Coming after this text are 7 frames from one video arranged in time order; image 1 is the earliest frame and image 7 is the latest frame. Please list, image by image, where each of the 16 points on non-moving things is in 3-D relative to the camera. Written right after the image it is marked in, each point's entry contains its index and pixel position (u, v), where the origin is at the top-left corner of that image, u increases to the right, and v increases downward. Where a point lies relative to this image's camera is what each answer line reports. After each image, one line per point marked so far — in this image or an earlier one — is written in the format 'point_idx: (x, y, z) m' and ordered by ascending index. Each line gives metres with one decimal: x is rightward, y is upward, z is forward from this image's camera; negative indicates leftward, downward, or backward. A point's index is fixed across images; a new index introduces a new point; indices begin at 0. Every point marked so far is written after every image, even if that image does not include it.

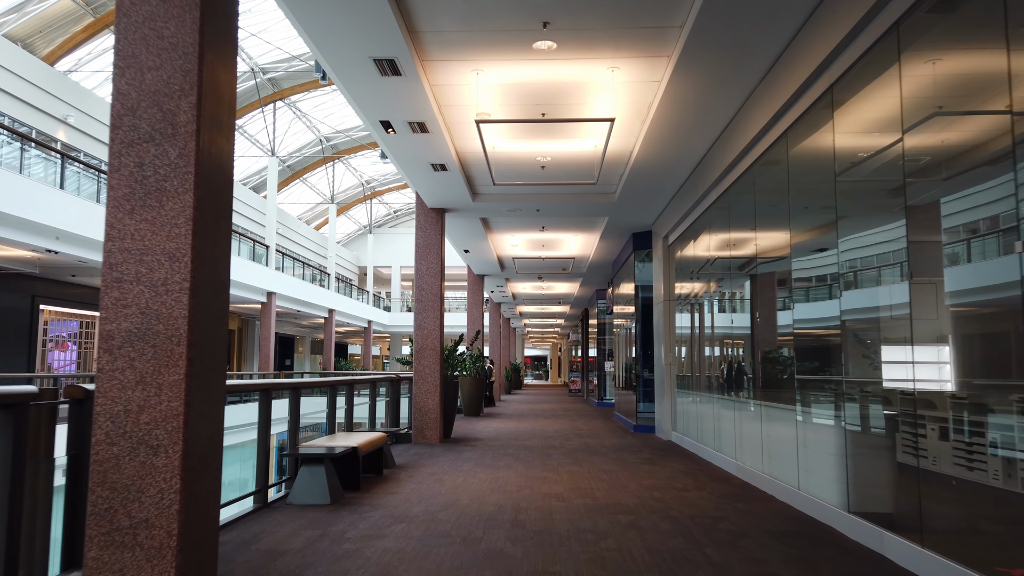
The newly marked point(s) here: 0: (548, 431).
0: (+0.6, -2.3, +12.2) m
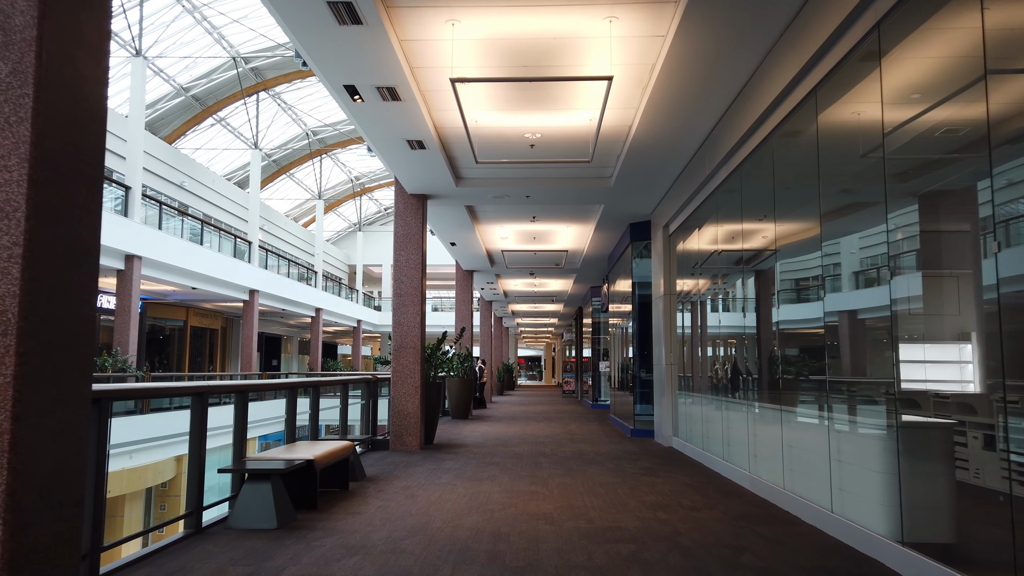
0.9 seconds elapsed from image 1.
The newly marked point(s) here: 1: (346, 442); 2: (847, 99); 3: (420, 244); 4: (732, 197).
0: (+0.4, -2.2, +11.4) m
1: (-1.4, -1.3, +6.2) m
2: (+2.1, +1.2, +4.7) m
3: (-1.2, +0.6, +9.5) m
4: (+2.2, +0.9, +7.4) m
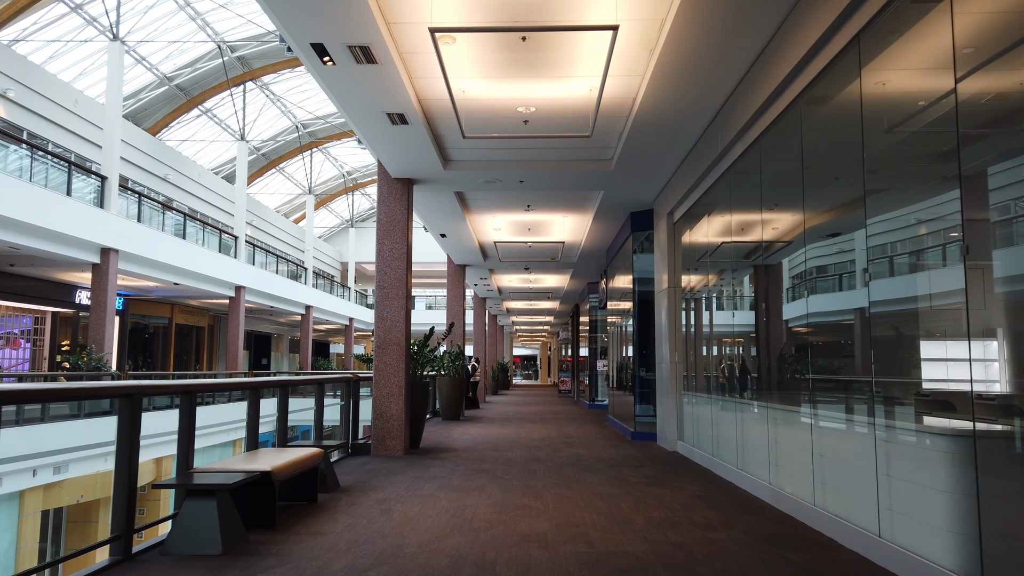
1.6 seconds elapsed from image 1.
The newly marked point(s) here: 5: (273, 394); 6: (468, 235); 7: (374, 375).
0: (+0.3, -2.1, +10.7) m
1: (-1.4, -1.2, +5.5) m
2: (+2.0, +1.3, +4.0) m
3: (-1.3, +0.7, +8.8) m
4: (+2.1, +1.0, +6.7) m
5: (-2.0, -0.9, +6.2) m
6: (-0.7, +0.9, +12.6) m
7: (-1.6, -1.0, +8.7) m
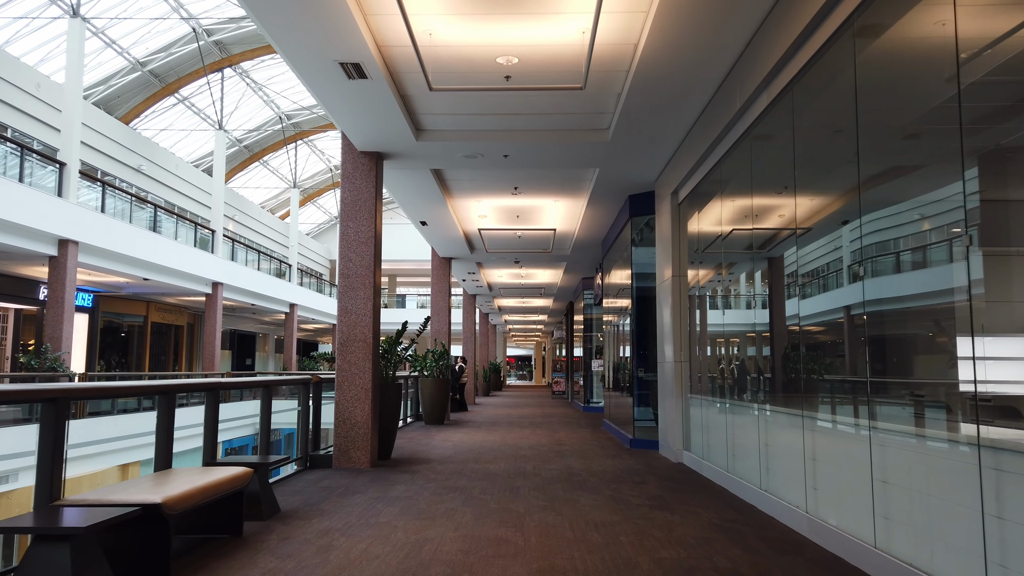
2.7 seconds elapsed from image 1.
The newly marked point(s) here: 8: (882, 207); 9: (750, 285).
0: (+0.1, -2.0, +9.6) m
1: (-1.6, -1.1, +4.5) m
2: (+1.9, +1.4, +3.0) m
3: (-1.4, +0.8, +7.7) m
4: (+1.9, +1.1, +5.7) m
5: (-2.2, -0.8, +5.2) m
6: (-0.9, +1.0, +11.6) m
7: (-1.8, -0.9, +7.6) m
8: (+1.9, +0.4, +4.0) m
9: (+1.9, 0.0, +6.2) m
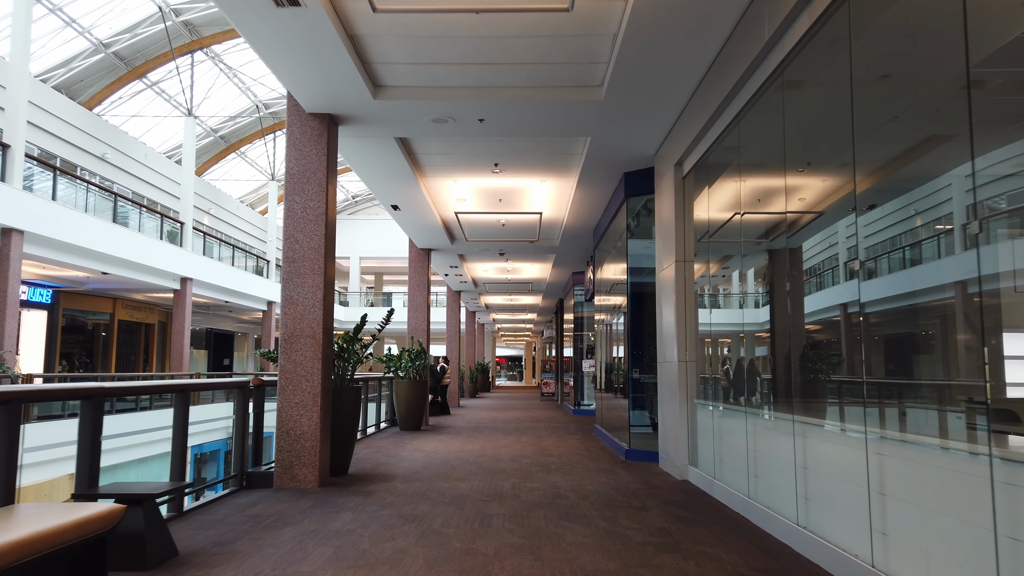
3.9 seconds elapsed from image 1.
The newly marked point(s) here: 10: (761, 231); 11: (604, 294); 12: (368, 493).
0: (-0.1, -1.9, +8.5) m
1: (-1.8, -0.9, +3.3) m
2: (+1.7, +1.5, +1.8) m
3: (-1.6, +0.9, +6.5) m
4: (+1.8, +1.2, +4.6) m
5: (-2.3, -0.7, +4.0) m
6: (-1.2, +1.1, +10.4) m
7: (-2.0, -0.8, +6.4) m
8: (+1.8, +0.6, +2.9) m
9: (+1.7, +0.1, +5.1) m
10: (+1.7, +0.5, +5.1) m
11: (+1.5, 0.0, +11.8) m
12: (-1.1, -1.6, +6.0) m
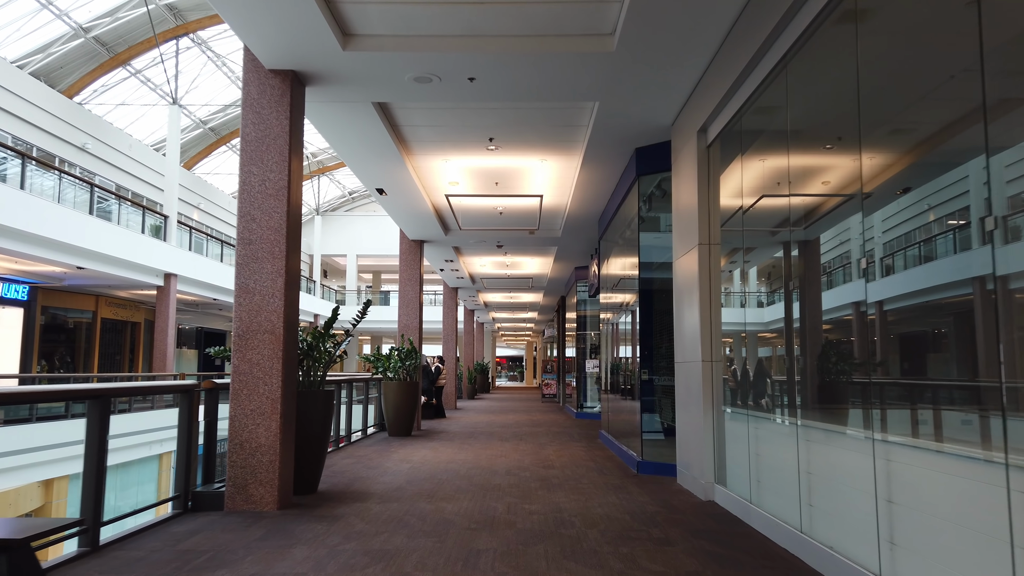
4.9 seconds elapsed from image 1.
0: (-0.2, -1.8, +7.5) m
1: (-1.8, -0.9, +2.3) m
2: (+1.7, +1.6, +0.9) m
3: (-1.7, +1.0, +5.6) m
4: (+1.7, +1.3, +3.6) m
5: (-2.4, -0.6, +3.0) m
6: (-1.2, +1.2, +9.4) m
7: (-2.0, -0.7, +5.5) m
8: (+1.7, +0.7, +1.9) m
9: (+1.7, +0.2, +4.1) m
10: (+1.7, +0.6, +4.1) m
11: (+1.4, +0.1, +10.8) m
12: (-1.2, -1.5, +5.0) m
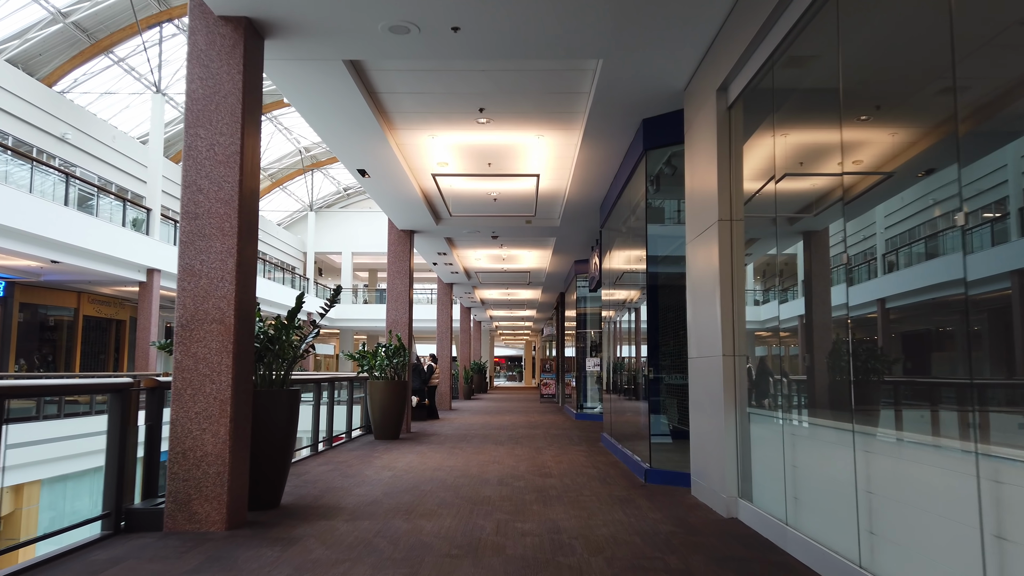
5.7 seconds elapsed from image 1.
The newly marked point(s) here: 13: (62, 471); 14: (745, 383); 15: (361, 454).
0: (-0.2, -1.7, +6.7) m
1: (-1.9, -0.7, +1.6) m
2: (+1.6, +1.7, +0.1) m
3: (-1.7, +1.1, +4.8) m
4: (+1.7, +1.4, +2.8) m
5: (-2.4, -0.5, +2.3) m
6: (-1.3, +1.3, +8.7) m
7: (-2.1, -0.6, +4.7) m
8: (+1.7, +0.8, +1.1) m
9: (+1.6, +0.3, +3.3) m
10: (+1.7, +0.7, +3.4) m
11: (+1.4, +0.2, +10.1) m
12: (-1.2, -1.4, +4.2) m
13: (-2.3, -1.0, +3.9) m
14: (+1.5, -0.6, +5.2) m
15: (-1.7, -1.9, +8.5) m
